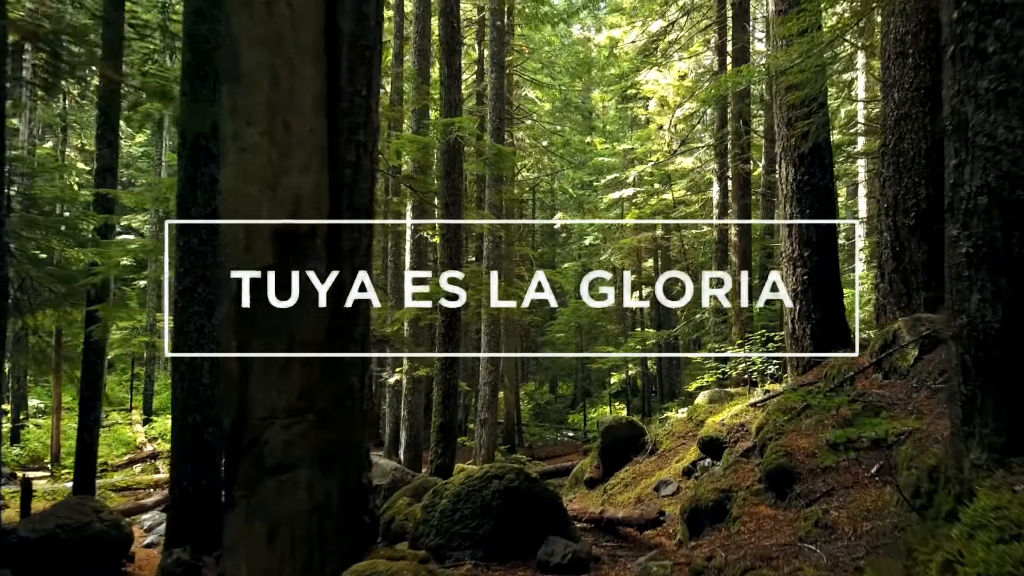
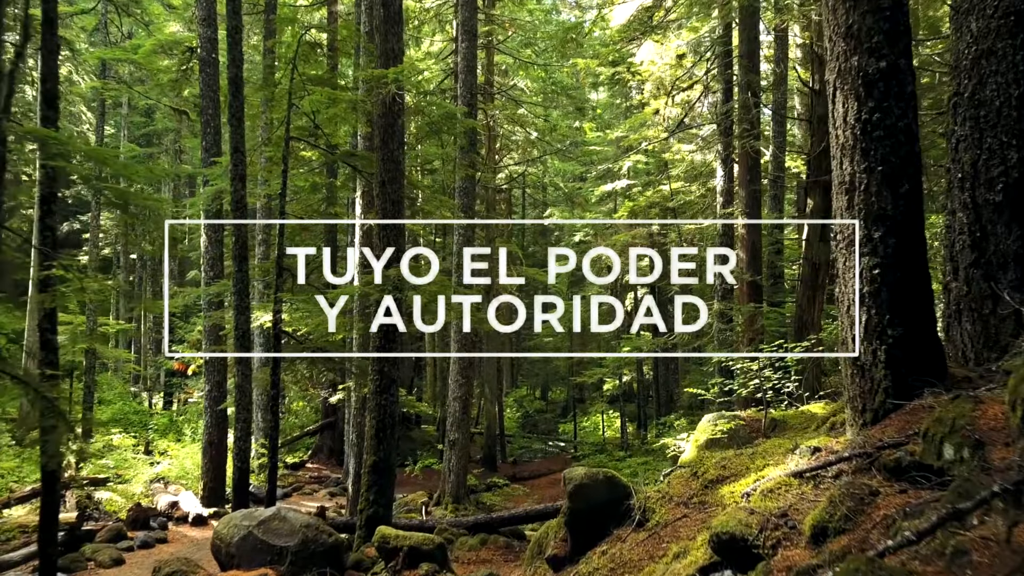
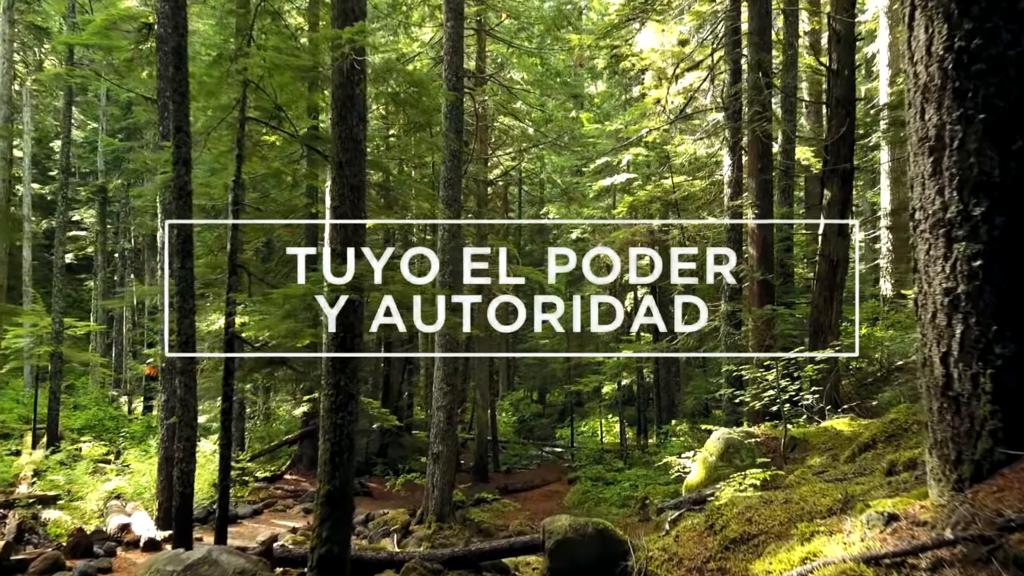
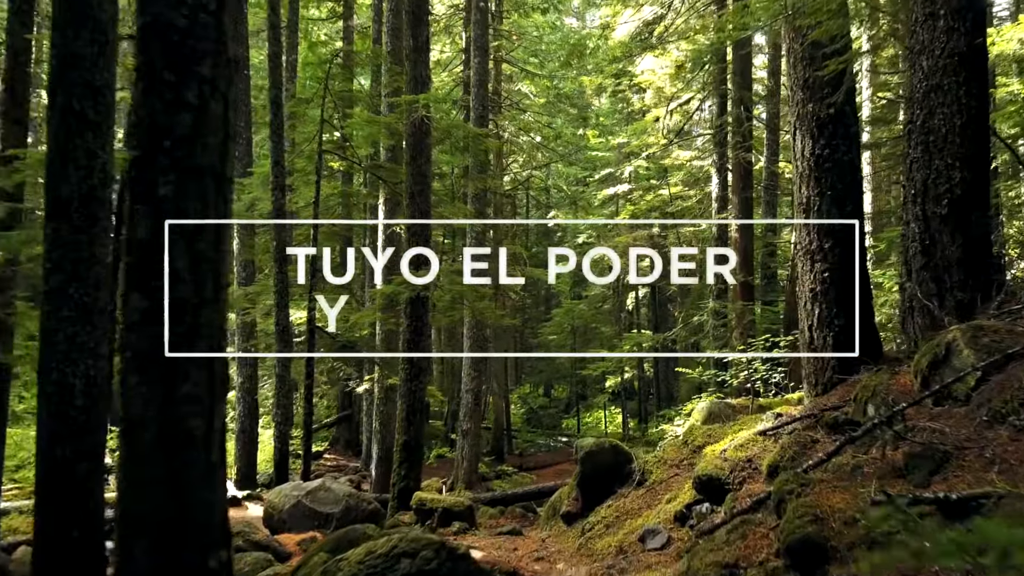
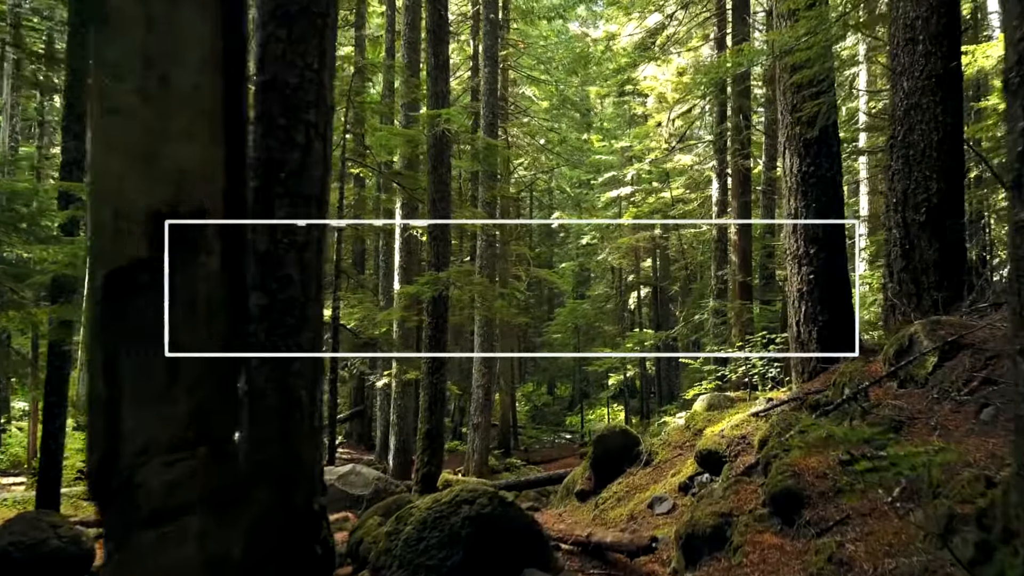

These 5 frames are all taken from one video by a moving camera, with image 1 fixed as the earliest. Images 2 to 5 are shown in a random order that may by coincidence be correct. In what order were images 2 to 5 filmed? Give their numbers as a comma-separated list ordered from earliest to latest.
5, 4, 2, 3
